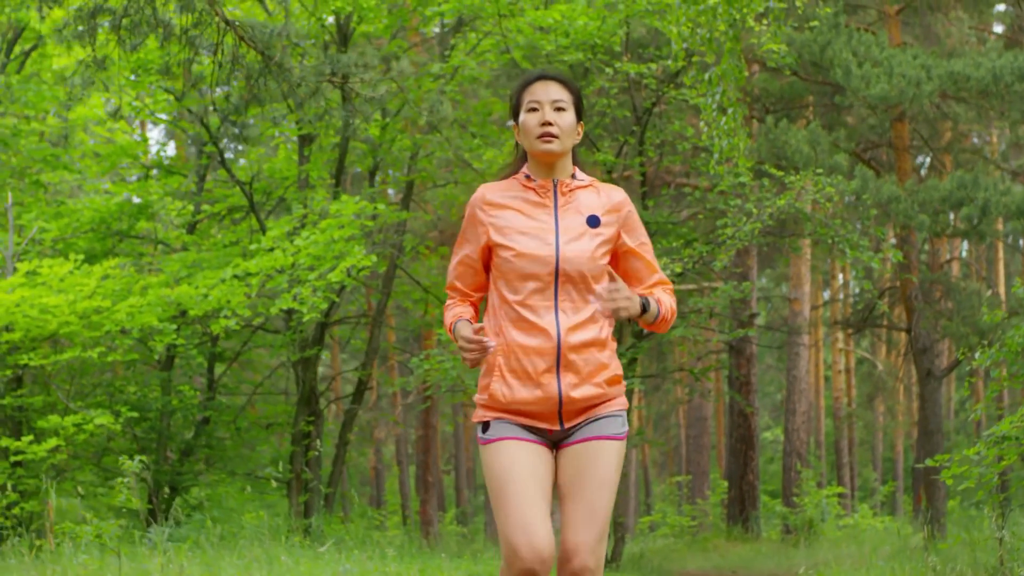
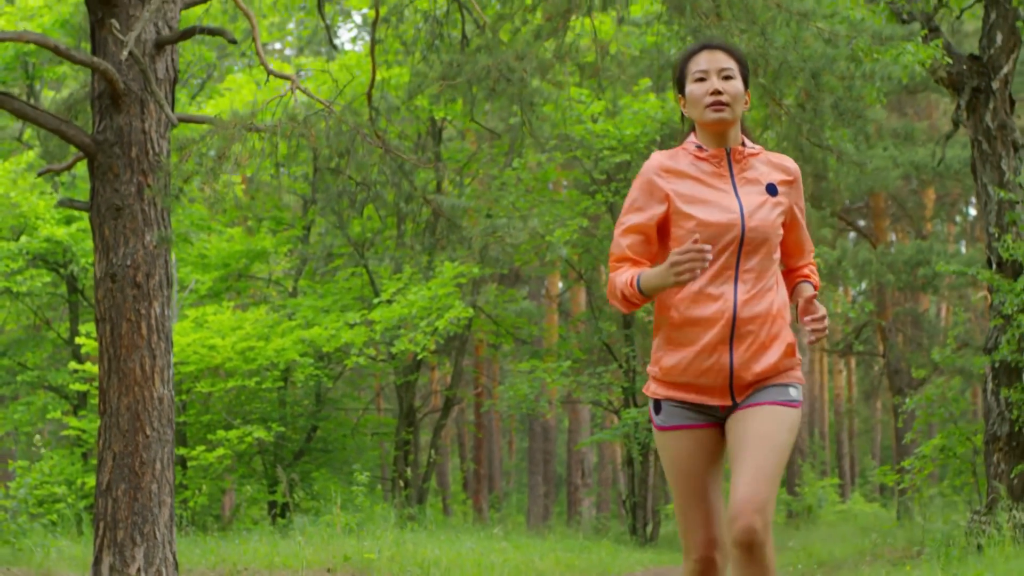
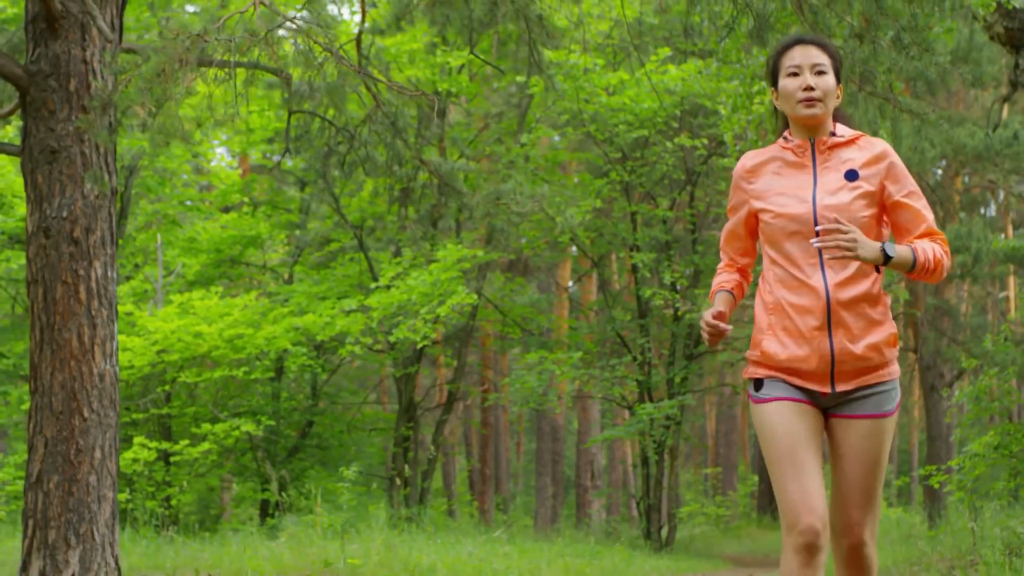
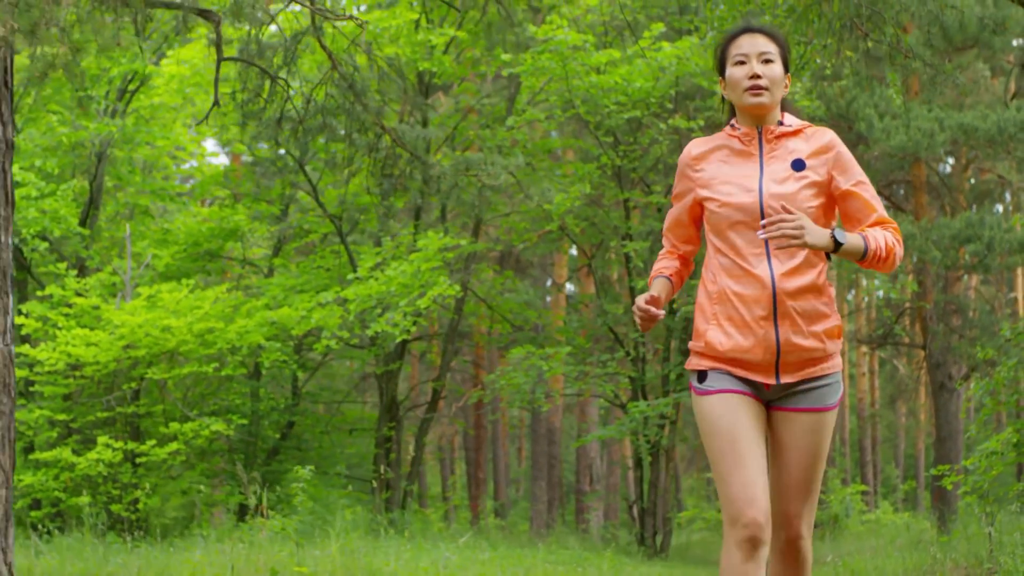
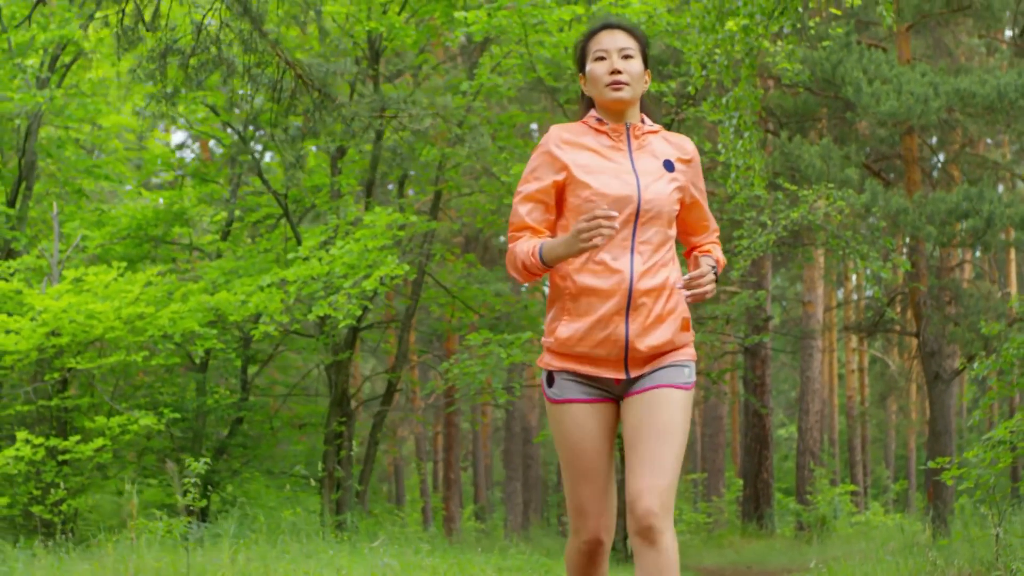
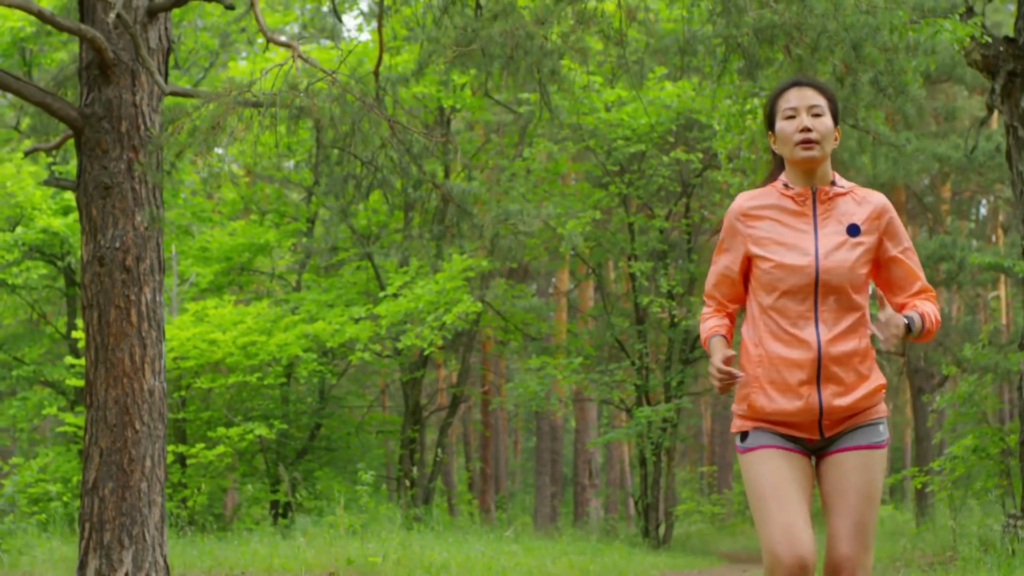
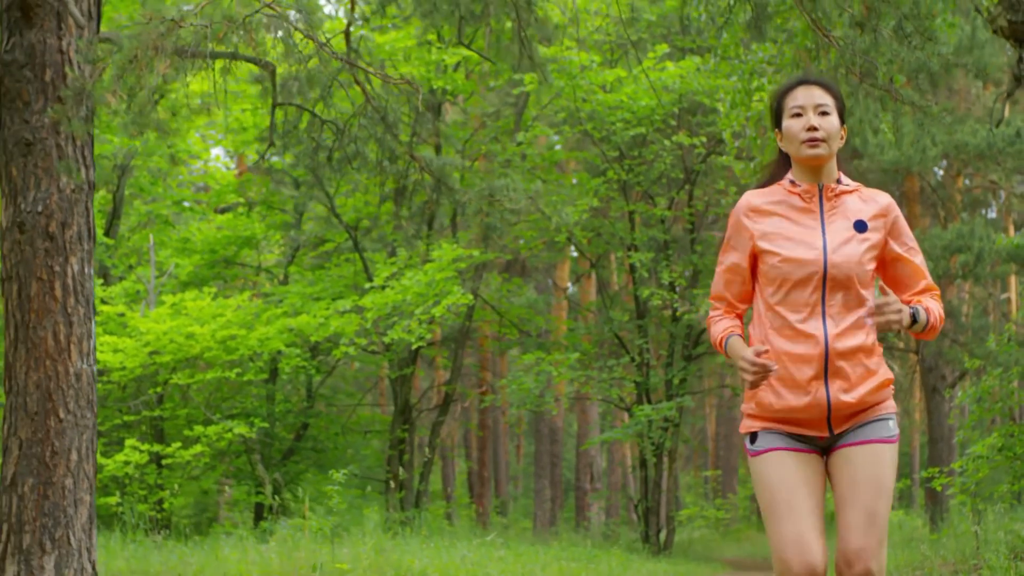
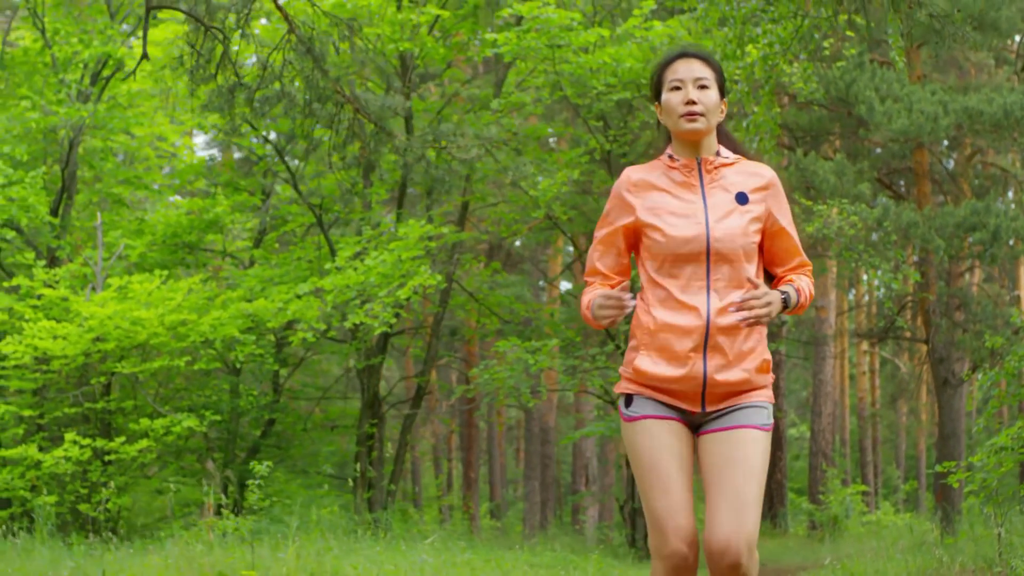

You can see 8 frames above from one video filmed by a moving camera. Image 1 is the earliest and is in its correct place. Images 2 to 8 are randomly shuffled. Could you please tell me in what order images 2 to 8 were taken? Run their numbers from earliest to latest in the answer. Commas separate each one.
5, 8, 4, 7, 3, 6, 2
